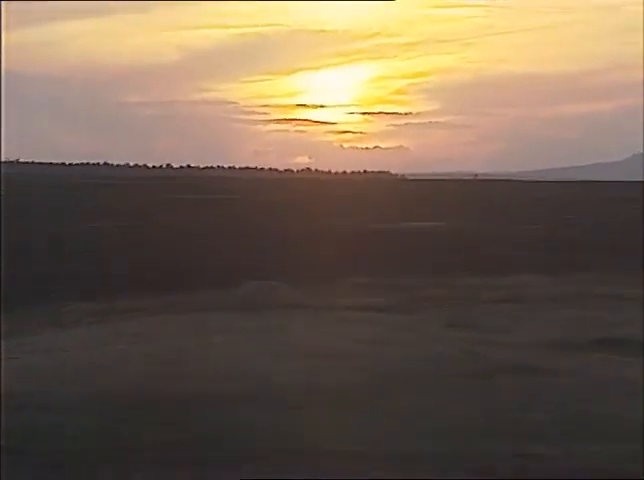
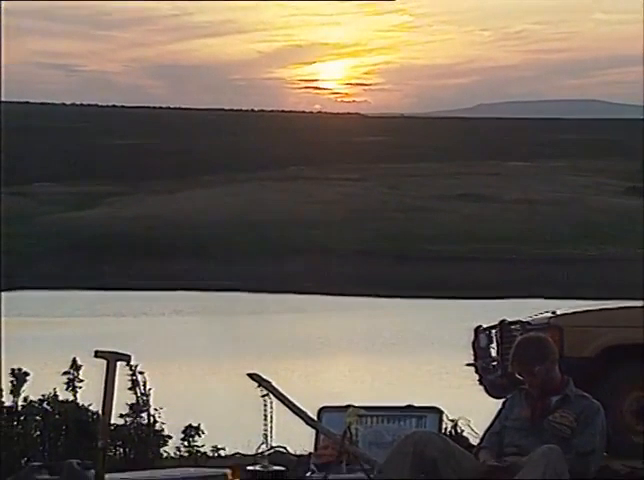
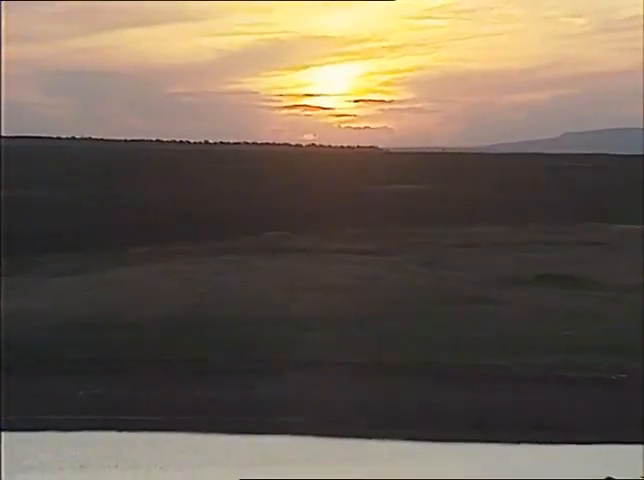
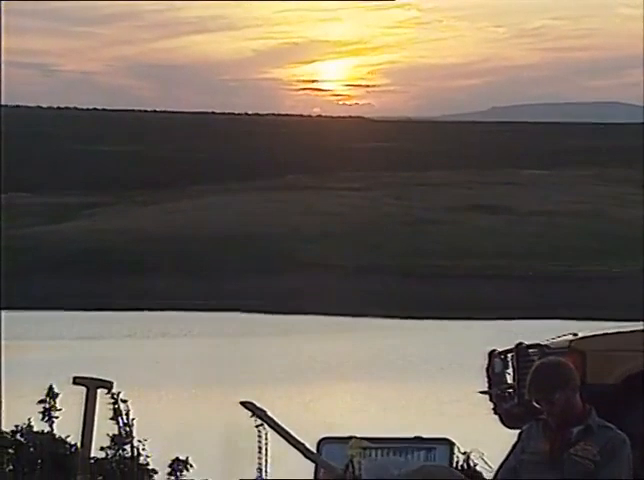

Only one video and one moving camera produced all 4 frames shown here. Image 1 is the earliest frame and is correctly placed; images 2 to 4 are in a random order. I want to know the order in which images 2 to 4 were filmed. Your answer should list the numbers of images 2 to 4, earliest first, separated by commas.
3, 4, 2
